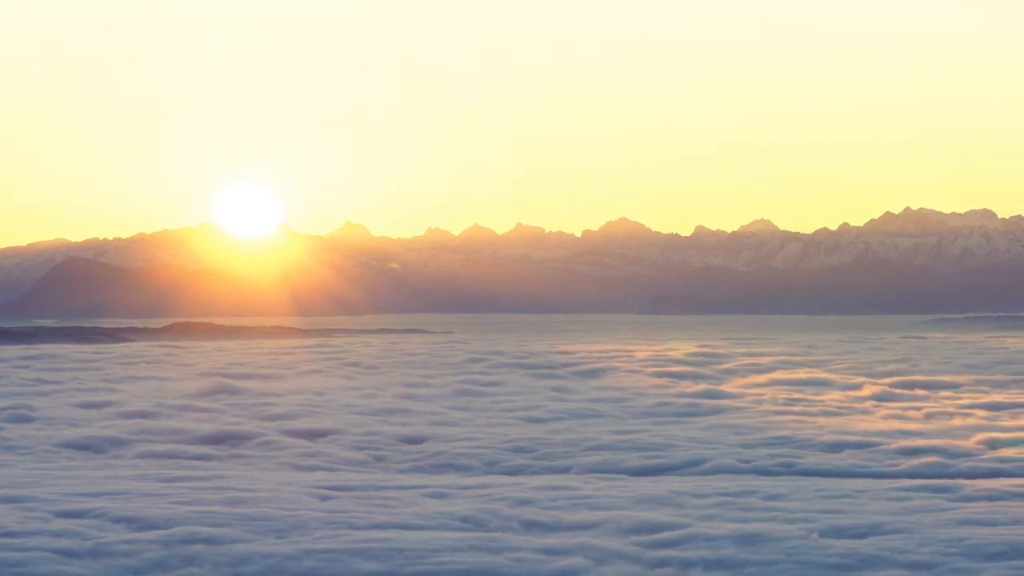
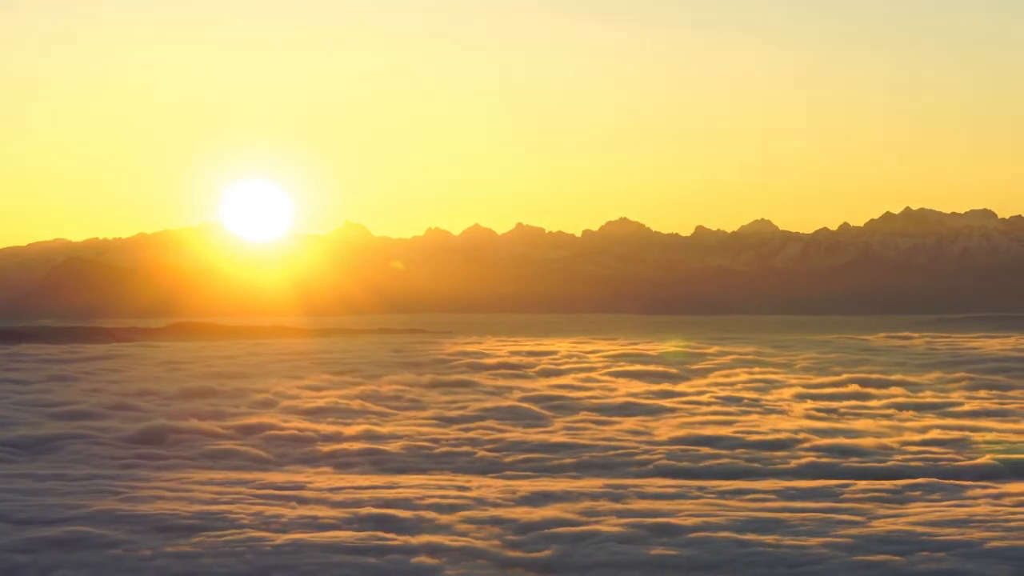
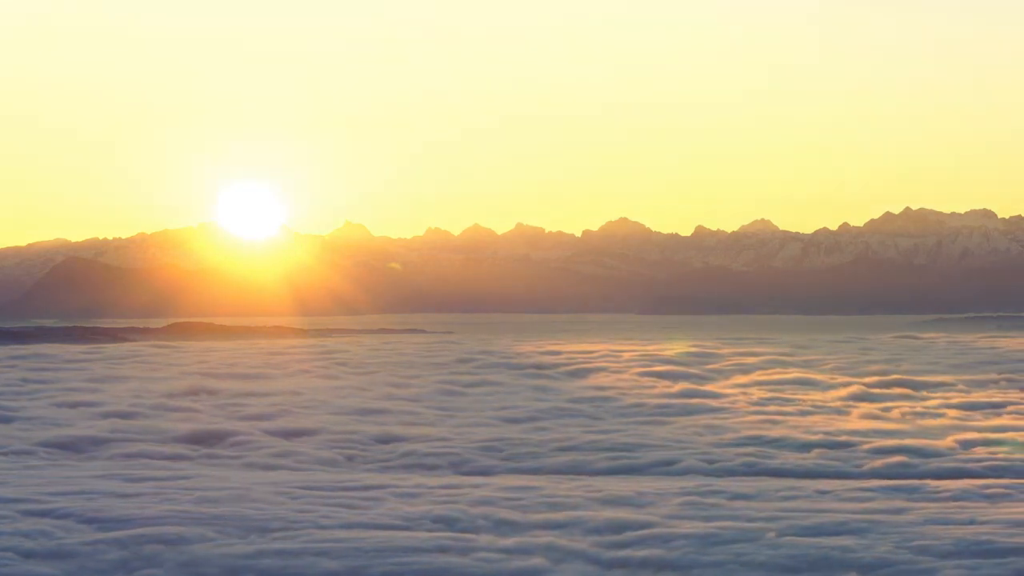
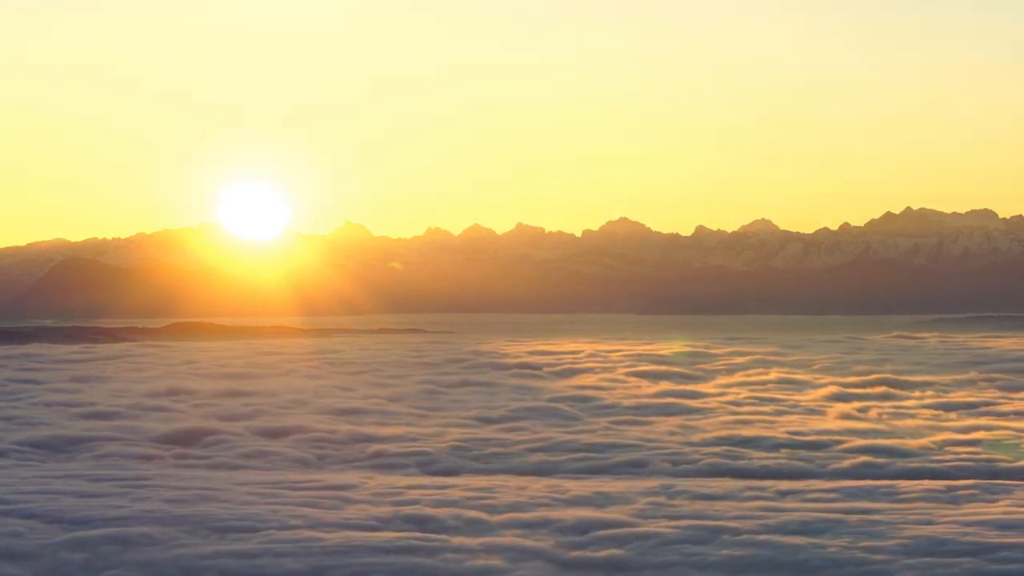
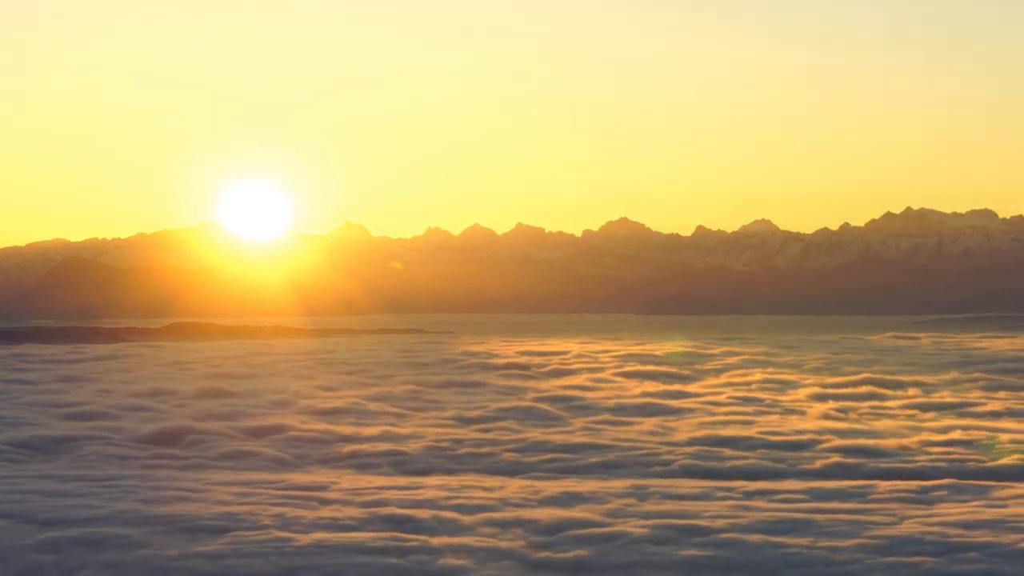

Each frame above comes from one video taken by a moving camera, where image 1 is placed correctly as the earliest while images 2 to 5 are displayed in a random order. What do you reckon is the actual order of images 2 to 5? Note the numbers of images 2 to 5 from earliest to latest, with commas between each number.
3, 4, 5, 2
